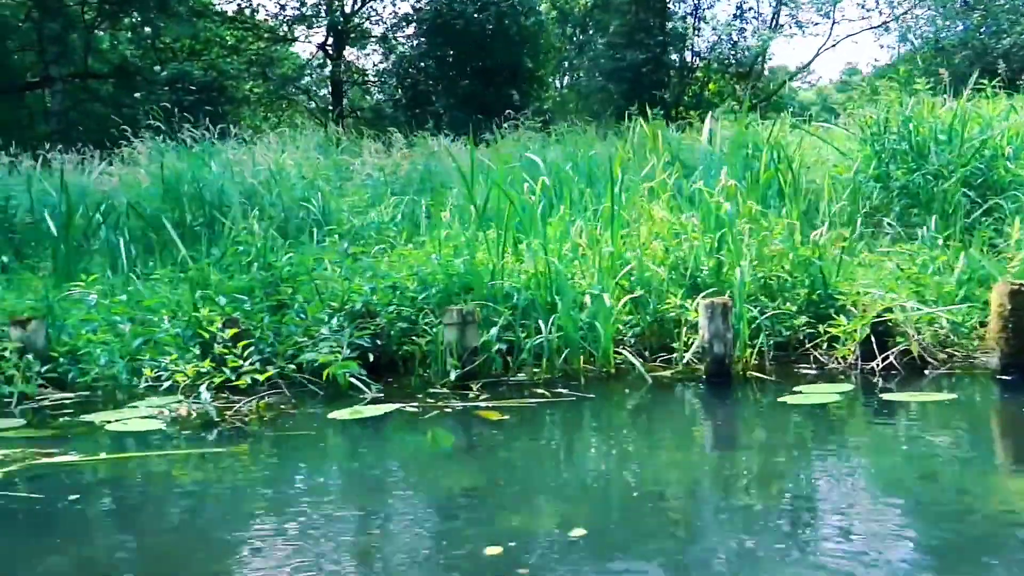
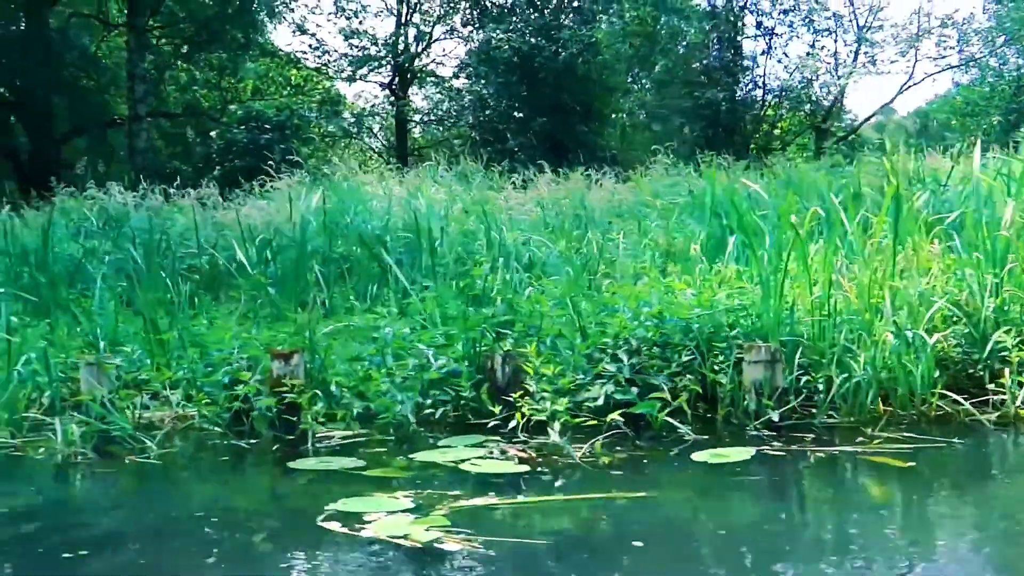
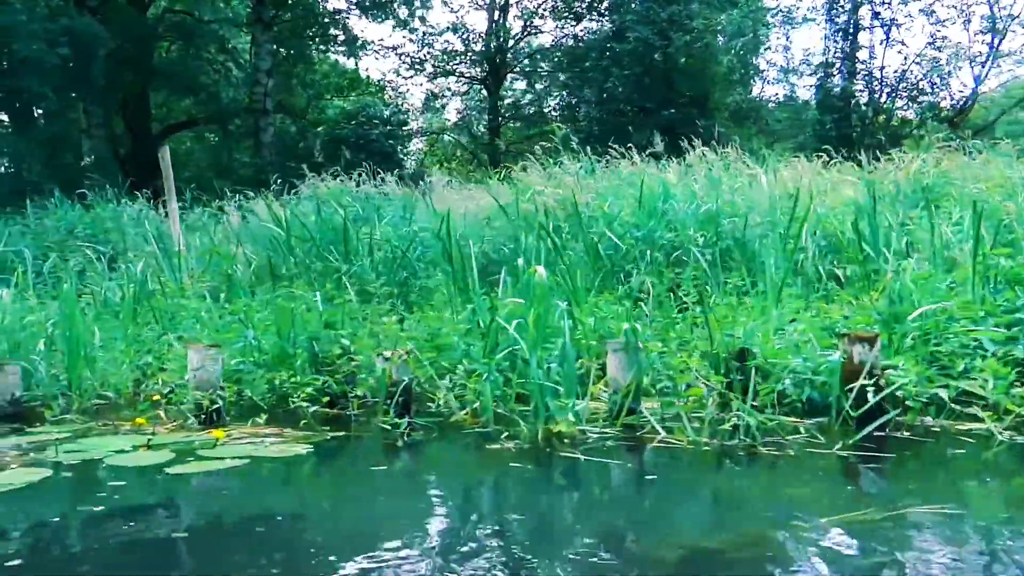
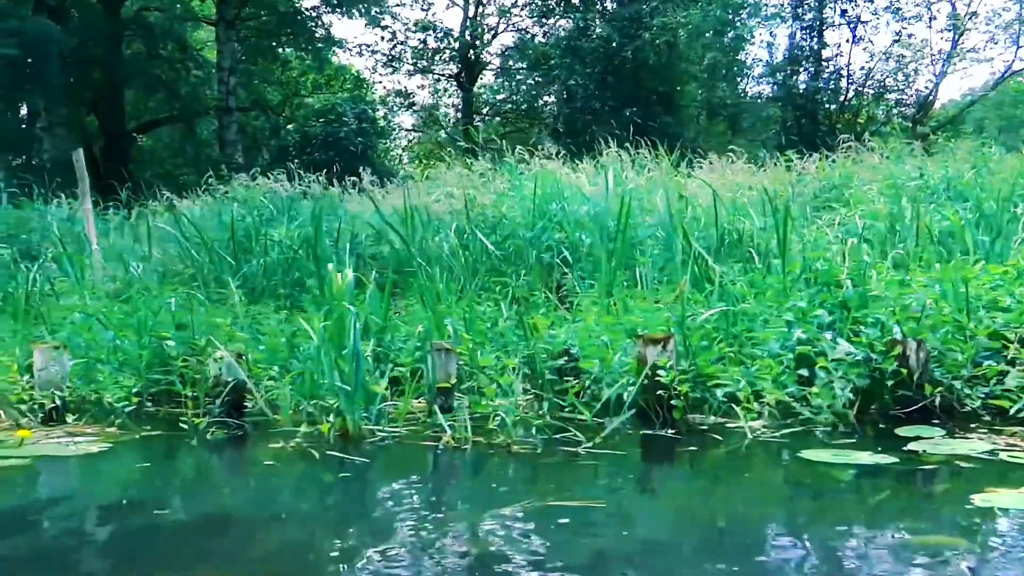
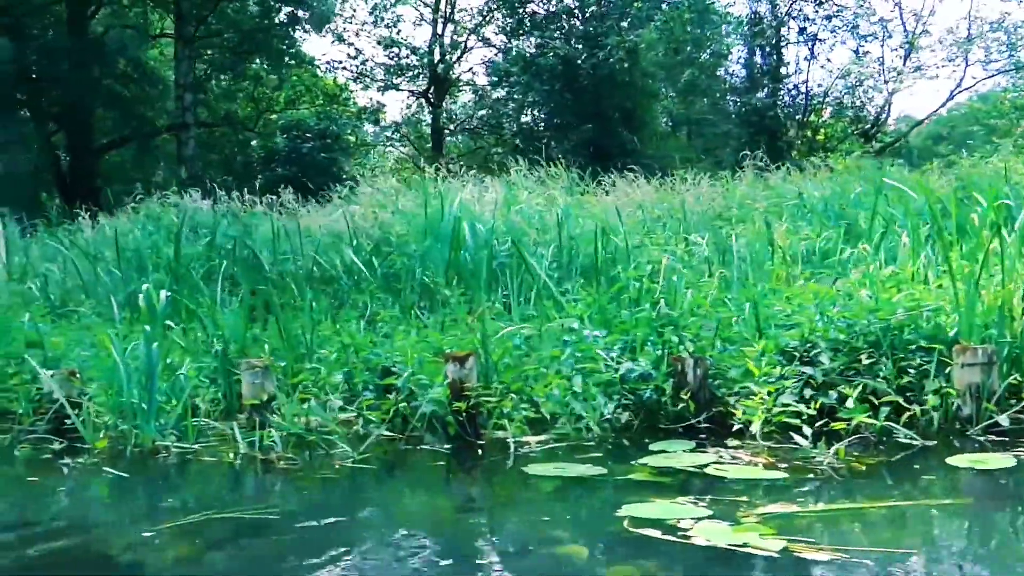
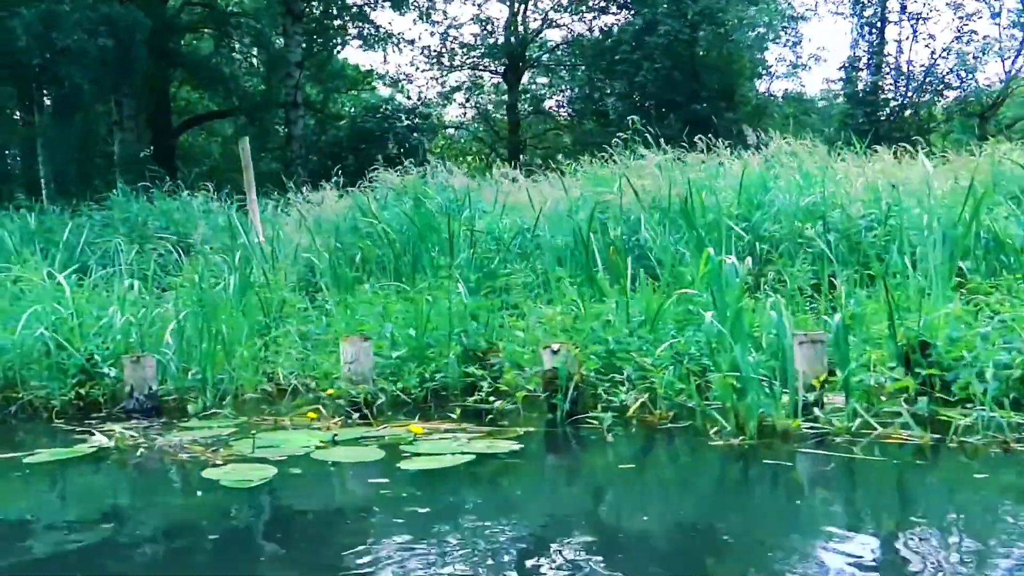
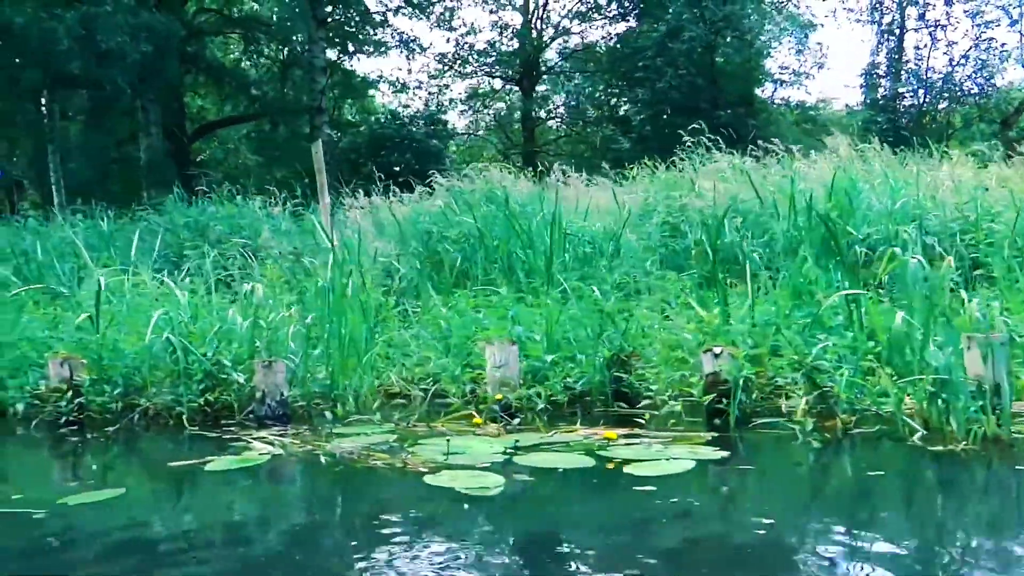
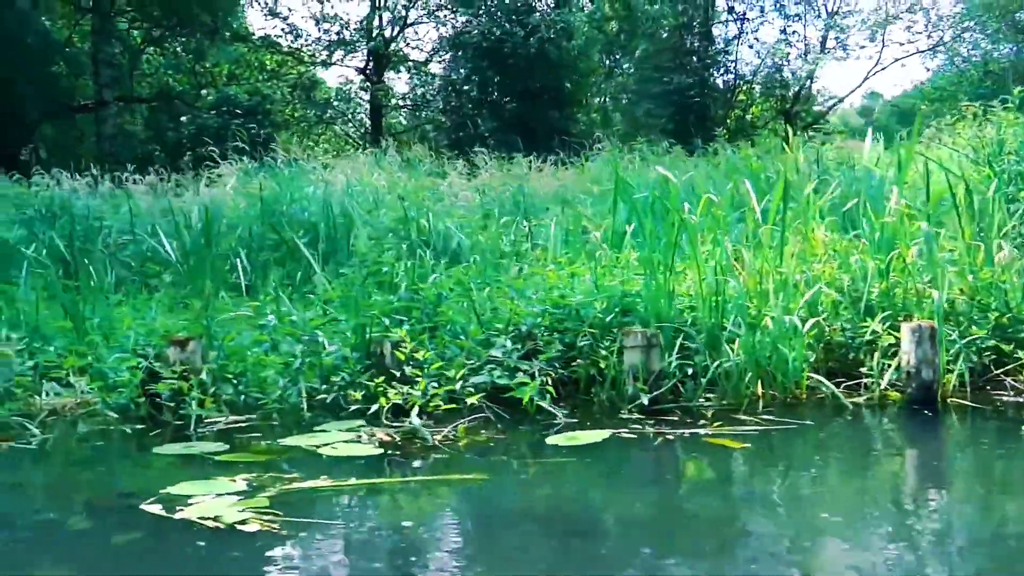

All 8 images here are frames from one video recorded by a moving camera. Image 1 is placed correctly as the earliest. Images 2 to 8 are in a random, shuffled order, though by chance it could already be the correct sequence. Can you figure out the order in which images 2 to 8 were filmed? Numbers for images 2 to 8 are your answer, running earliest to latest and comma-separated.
8, 2, 5, 4, 3, 6, 7
